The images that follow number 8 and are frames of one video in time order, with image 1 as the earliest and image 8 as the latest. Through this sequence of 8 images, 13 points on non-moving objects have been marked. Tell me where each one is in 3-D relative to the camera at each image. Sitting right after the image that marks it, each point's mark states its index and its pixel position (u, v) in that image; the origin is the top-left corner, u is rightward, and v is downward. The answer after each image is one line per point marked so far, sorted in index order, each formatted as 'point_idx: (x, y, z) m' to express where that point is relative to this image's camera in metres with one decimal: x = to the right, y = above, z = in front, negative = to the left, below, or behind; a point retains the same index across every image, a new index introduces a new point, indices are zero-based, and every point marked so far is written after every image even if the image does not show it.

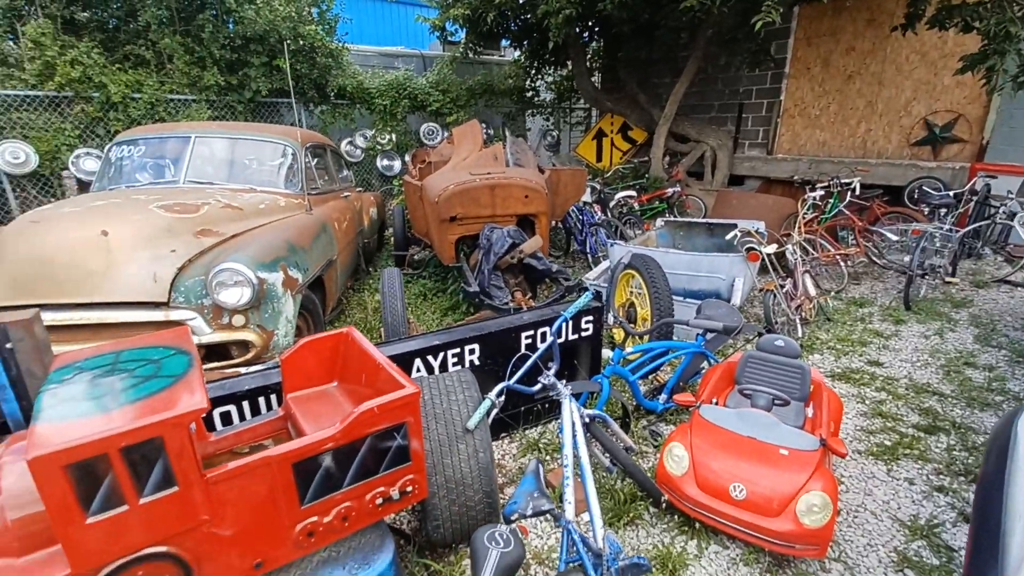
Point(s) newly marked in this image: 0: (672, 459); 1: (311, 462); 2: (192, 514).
0: (+0.7, -0.7, +2.1) m
1: (-0.6, -0.5, +1.4) m
2: (-0.8, -0.6, +1.2) m
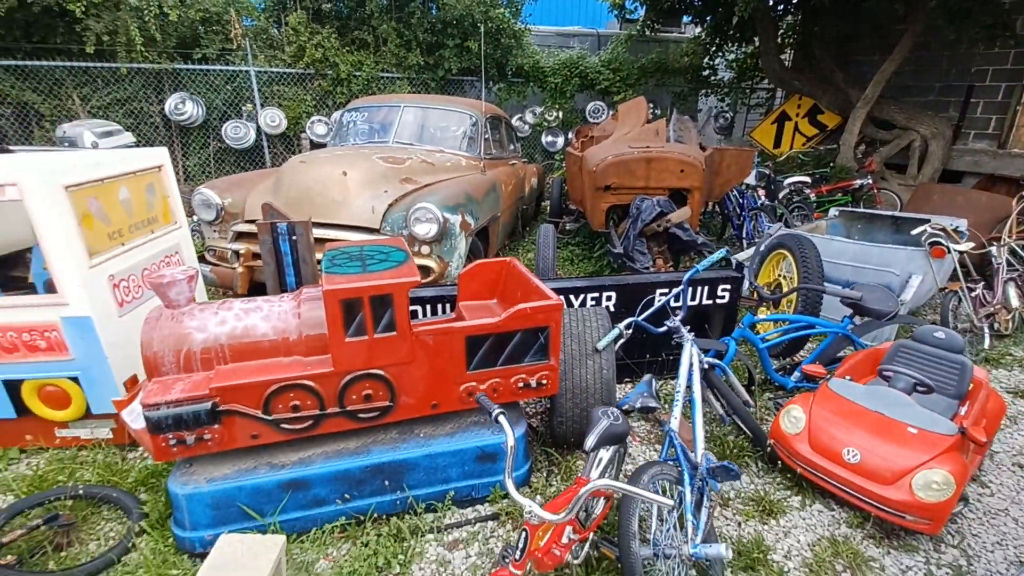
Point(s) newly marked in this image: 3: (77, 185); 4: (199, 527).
0: (+1.3, -0.6, +2.2) m
1: (-0.1, -0.2, +1.9) m
2: (-0.4, -0.2, +1.8) m
3: (-1.8, +0.4, +2.1) m
4: (-1.1, -0.9, +1.8) m
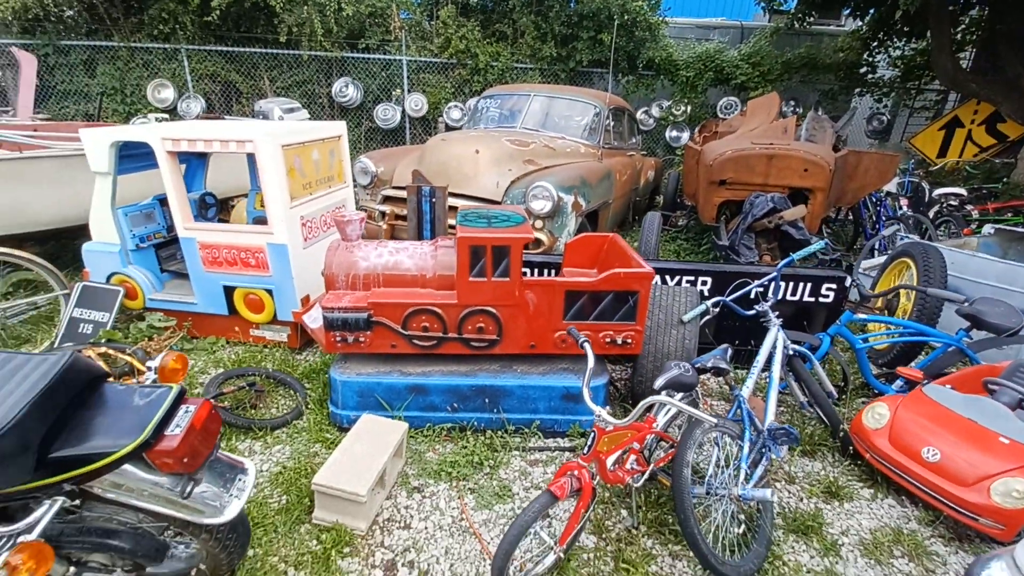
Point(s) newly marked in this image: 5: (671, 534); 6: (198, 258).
0: (+1.7, -0.6, +2.3) m
1: (+0.3, 0.0, +2.2) m
2: (0.0, 0.0, +2.2) m
3: (-1.2, +0.8, +2.7) m
4: (-0.8, -0.6, +2.3) m
5: (+0.6, -1.0, +1.9) m
6: (-1.9, +0.2, +2.9) m
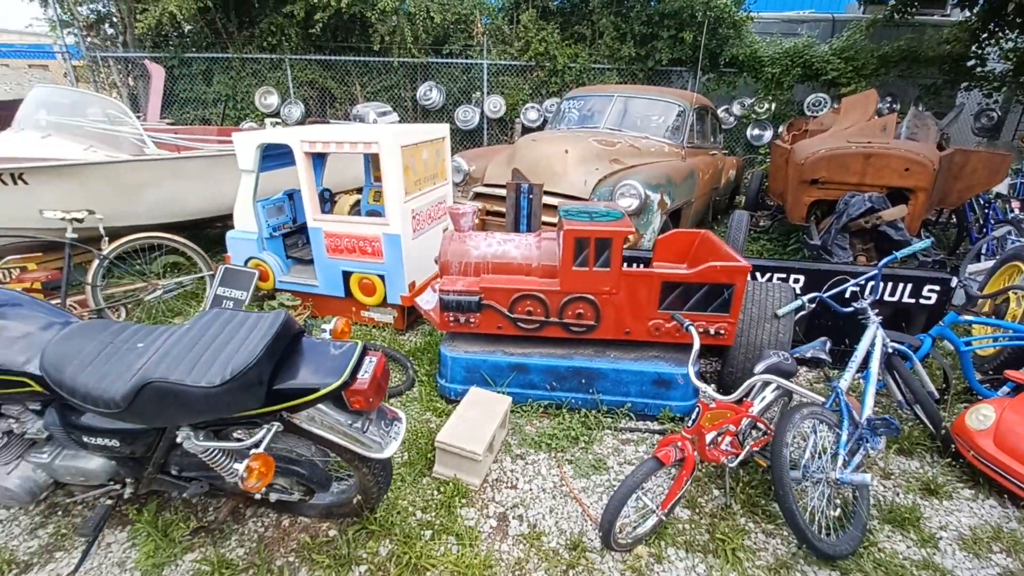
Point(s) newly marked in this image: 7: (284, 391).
0: (+2.1, -0.6, +2.2) m
1: (+0.8, 0.0, +2.4) m
2: (+0.5, 0.0, +2.4) m
3: (-0.6, +0.9, +3.0) m
4: (-0.3, -0.5, +2.6) m
5: (+1.0, -0.9, +2.0) m
6: (-1.3, +0.3, +3.3) m
7: (-0.6, -0.3, +1.4) m
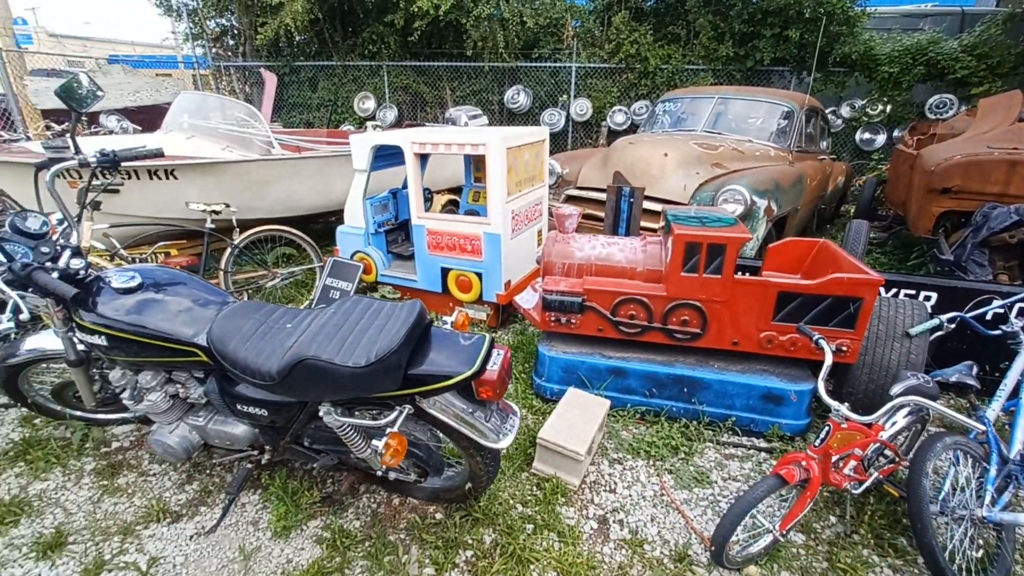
0: (+2.6, -0.7, +1.9) m
1: (+1.3, 0.0, +2.3) m
2: (+1.0, 0.0, +2.3) m
3: (0.0, +0.9, +3.1) m
4: (+0.2, -0.5, +2.6) m
5: (+1.4, -1.0, +1.9) m
6: (-0.6, +0.3, +3.4) m
7: (-0.3, -0.3, +1.5) m
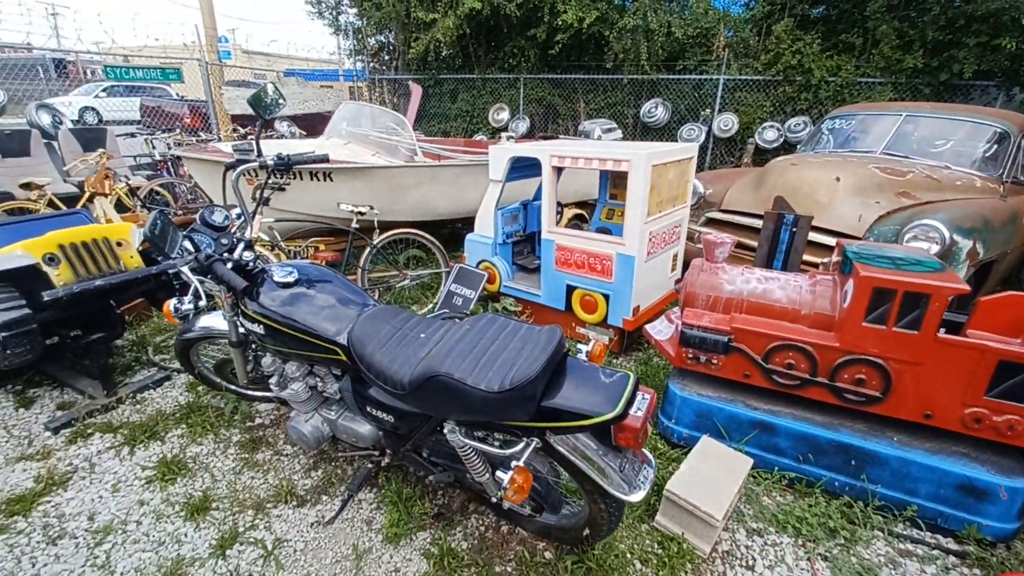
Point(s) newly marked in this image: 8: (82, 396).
0: (+2.9, -1.1, +1.2) m
1: (+1.8, -0.3, +1.8) m
2: (+1.5, -0.3, +1.9) m
3: (+0.9, +0.7, +2.9) m
4: (+0.8, -0.7, +2.4) m
5: (+1.8, -1.2, +1.3) m
6: (+0.3, +0.2, +3.3) m
7: (+0.1, -0.3, +1.4) m
8: (-2.4, -0.6, +2.7) m
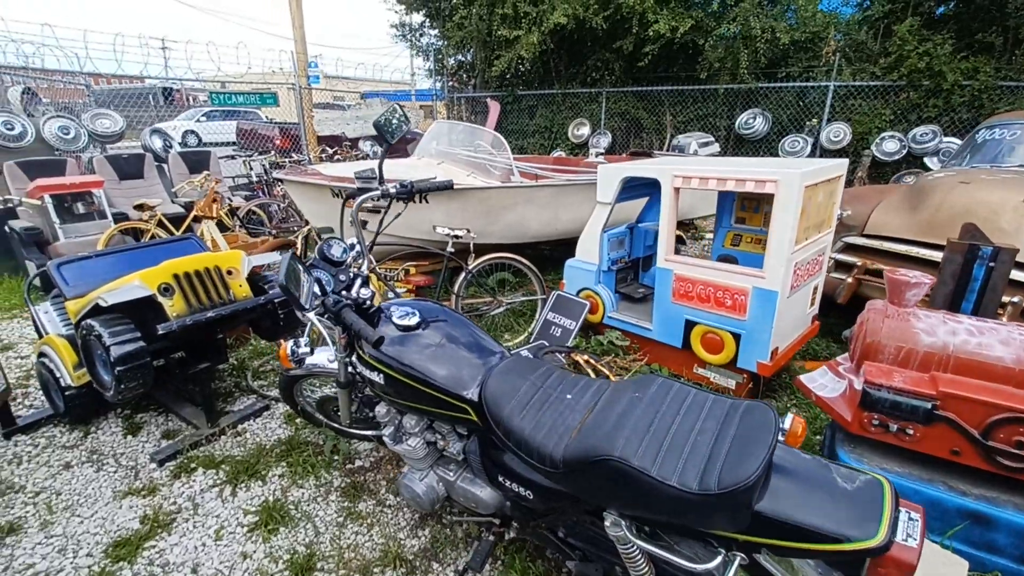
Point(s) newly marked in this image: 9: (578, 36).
0: (+3.3, -1.3, +0.5) m
1: (+2.3, -0.5, +1.2) m
2: (+2.0, -0.4, +1.4) m
3: (+1.5, +0.5, +2.5) m
4: (+1.4, -0.9, +1.9) m
5: (+2.2, -1.4, +0.8) m
6: (+1.0, 0.0, +3.0) m
7: (+0.5, -0.5, +1.0) m
8: (-1.8, -0.7, +2.6) m
9: (+1.1, +4.2, +8.2) m
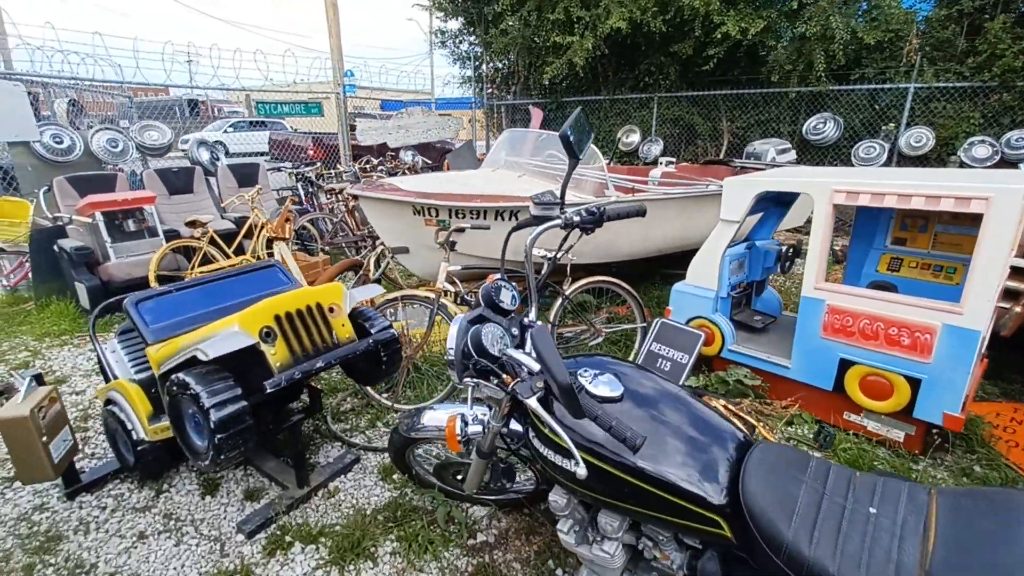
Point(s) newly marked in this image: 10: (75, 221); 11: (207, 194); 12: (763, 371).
0: (+3.9, -1.4, 0.0) m
1: (+2.9, -0.6, +0.8) m
2: (+2.6, -0.6, +0.9) m
3: (+2.1, +0.4, +2.0) m
4: (+2.0, -1.0, +1.5) m
5: (+2.8, -1.6, +0.3) m
6: (+1.6, -0.2, +2.6) m
7: (+1.1, -0.6, +0.6) m
8: (-1.1, -0.9, +2.3) m
9: (+1.9, +4.0, +7.8) m
10: (-3.7, +0.6, +4.1) m
11: (-3.2, +1.0, +5.1) m
12: (+1.4, -0.5, +2.9) m
